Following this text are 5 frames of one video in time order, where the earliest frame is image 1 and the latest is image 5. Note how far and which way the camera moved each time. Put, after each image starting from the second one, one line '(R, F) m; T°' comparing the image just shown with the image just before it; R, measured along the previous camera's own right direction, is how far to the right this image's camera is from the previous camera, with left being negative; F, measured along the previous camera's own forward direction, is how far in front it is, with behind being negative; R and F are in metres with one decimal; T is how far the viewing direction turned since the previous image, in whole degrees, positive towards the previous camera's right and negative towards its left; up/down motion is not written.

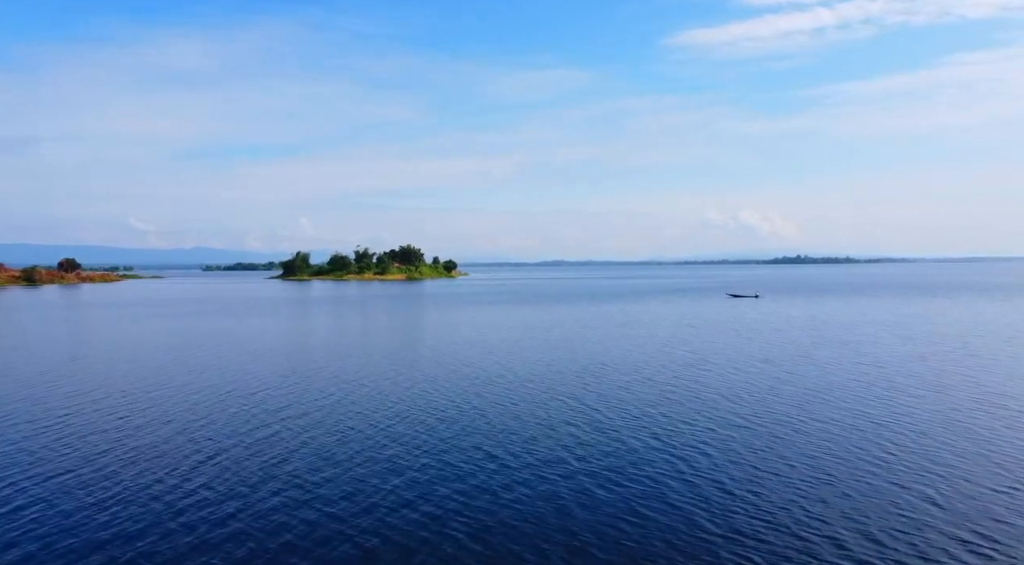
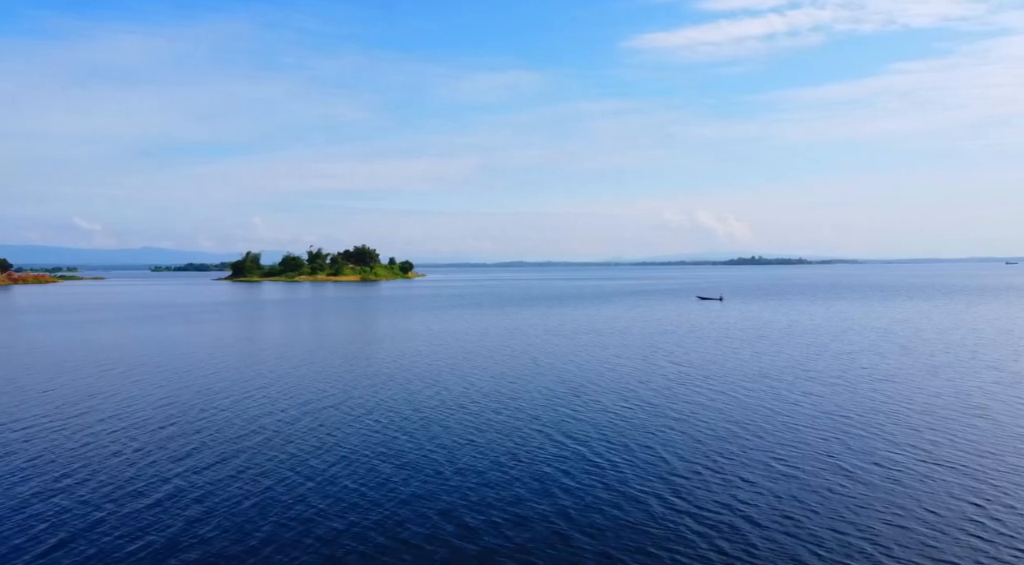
(+0.2, +1.7) m; +3°
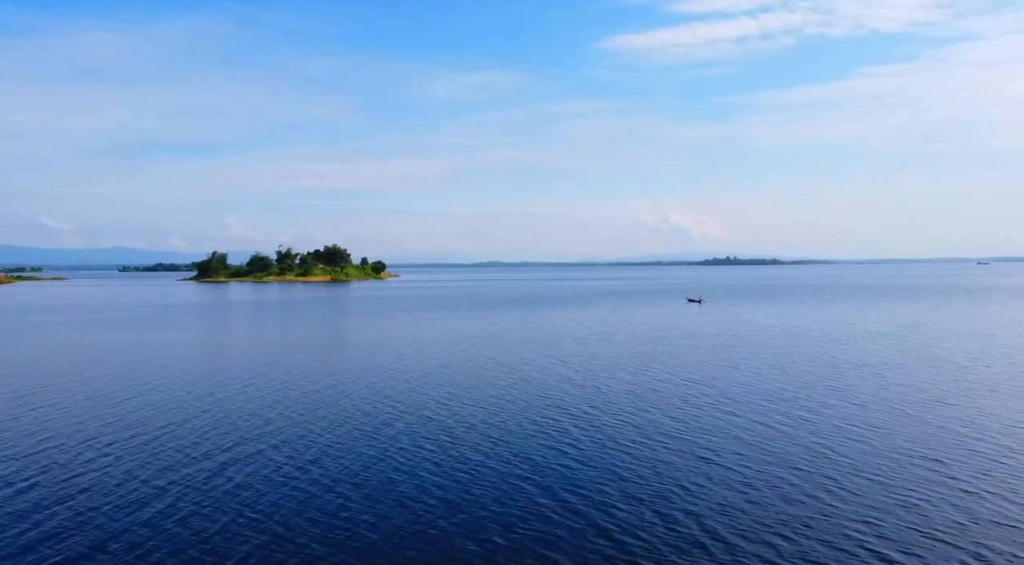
(0.0, +2.5) m; +2°
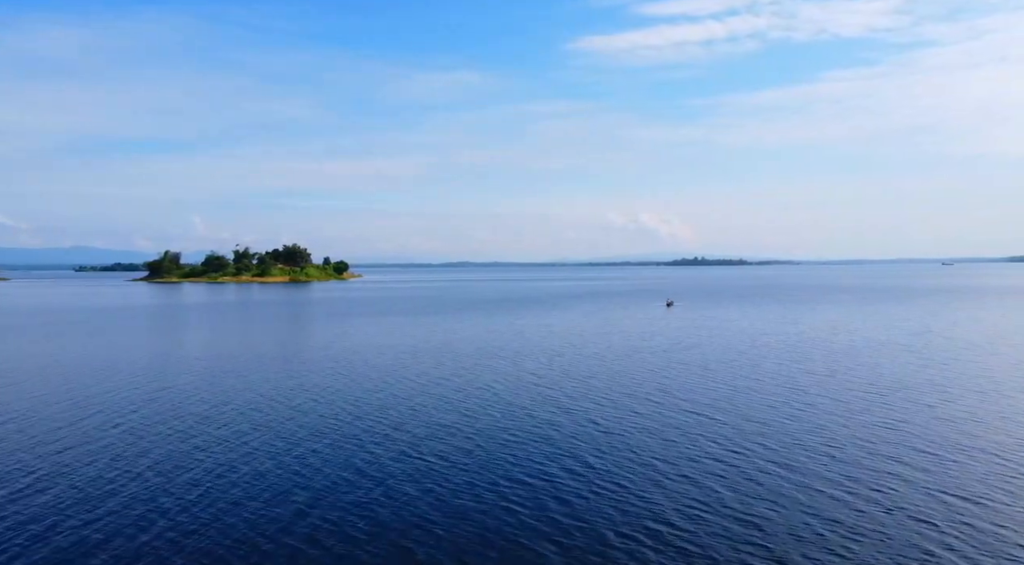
(+0.3, +3.2) m; +3°
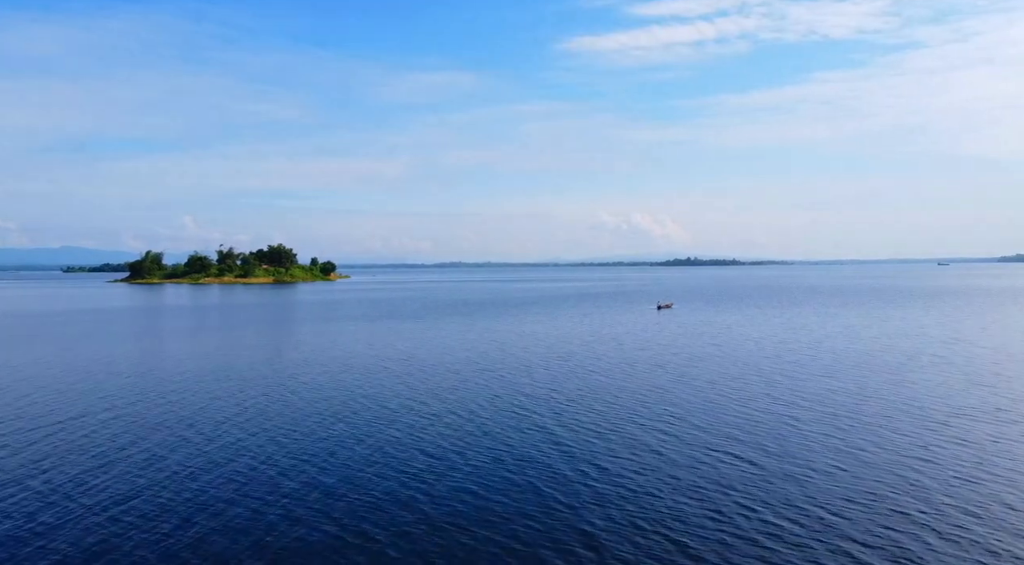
(0.0, +2.5) m; +1°
